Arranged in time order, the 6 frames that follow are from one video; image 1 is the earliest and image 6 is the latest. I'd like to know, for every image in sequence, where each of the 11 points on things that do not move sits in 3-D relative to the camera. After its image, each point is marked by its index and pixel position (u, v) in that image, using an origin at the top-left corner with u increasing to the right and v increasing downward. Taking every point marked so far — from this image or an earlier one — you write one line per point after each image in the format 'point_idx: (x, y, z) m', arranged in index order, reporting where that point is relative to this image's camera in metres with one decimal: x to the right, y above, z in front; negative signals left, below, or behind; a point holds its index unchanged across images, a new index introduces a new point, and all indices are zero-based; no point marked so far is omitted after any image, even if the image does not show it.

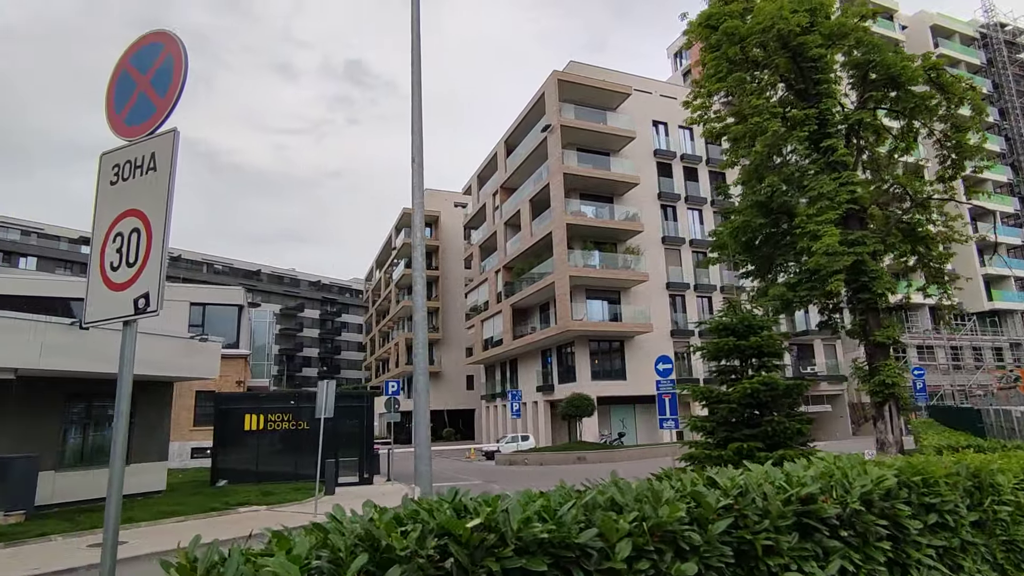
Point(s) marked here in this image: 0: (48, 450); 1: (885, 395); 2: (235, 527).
0: (-9.8, -3.4, +13.2) m
1: (+7.1, -2.1, +11.9) m
2: (-5.1, -4.4, +11.5) m
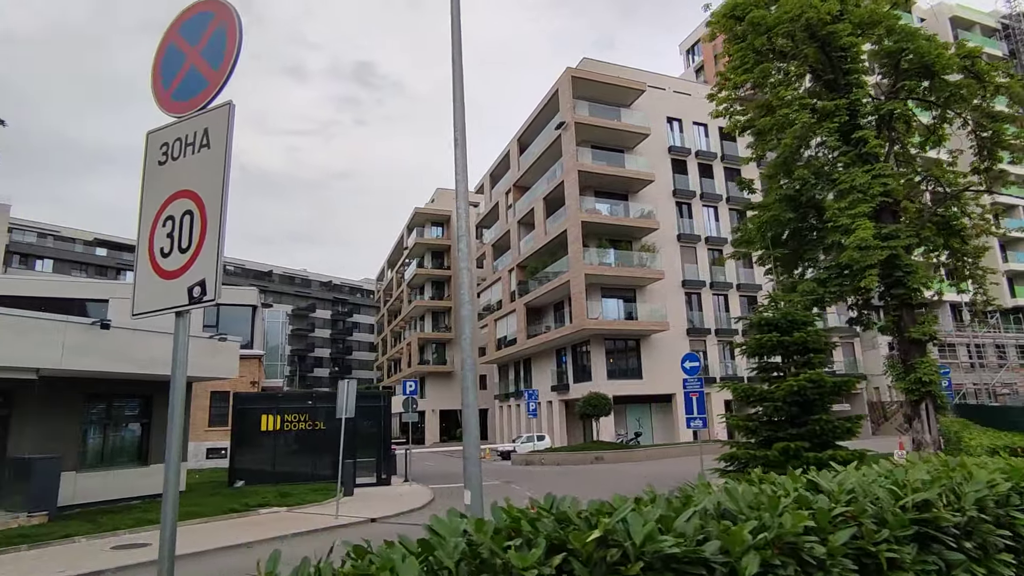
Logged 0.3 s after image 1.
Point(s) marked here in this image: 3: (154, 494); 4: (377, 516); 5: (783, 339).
0: (-9.3, -3.4, +13.2) m
1: (+7.6, -2.0, +11.6) m
2: (-4.6, -4.3, +11.3) m
3: (-8.6, -4.9, +15.0) m
4: (-2.8, -4.8, +13.2) m
5: (+3.2, -0.6, +7.3) m
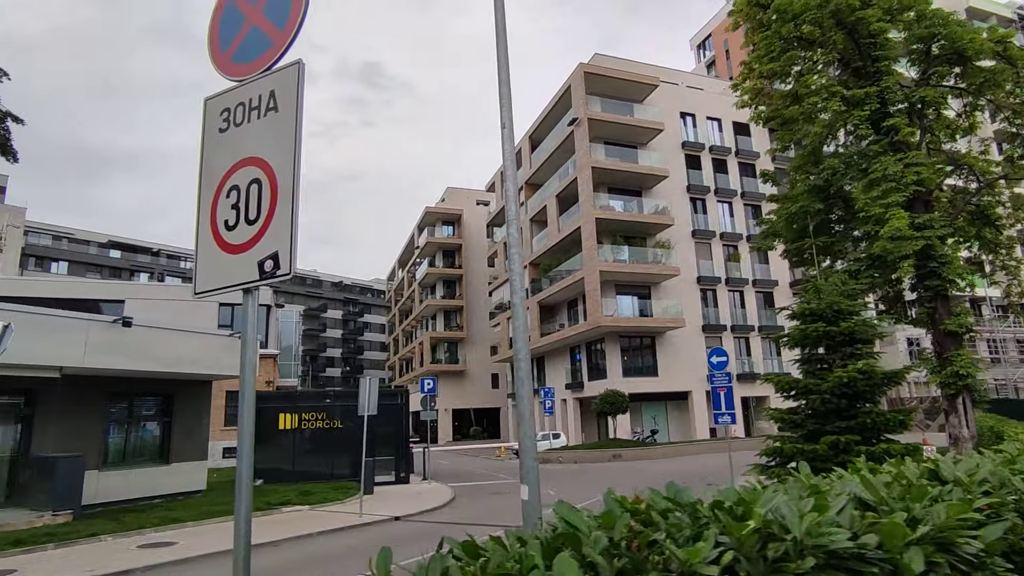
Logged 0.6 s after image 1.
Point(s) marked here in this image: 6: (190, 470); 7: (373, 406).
0: (-8.8, -3.4, +13.1) m
1: (+8.1, -1.8, +11.3) m
2: (-4.1, -4.3, +11.2) m
3: (-8.0, -4.9, +14.9) m
4: (-2.3, -4.7, +13.1) m
5: (+3.6, -0.5, +7.1) m
6: (-7.8, -4.4, +15.2) m
7: (-3.0, -2.6, +13.5) m
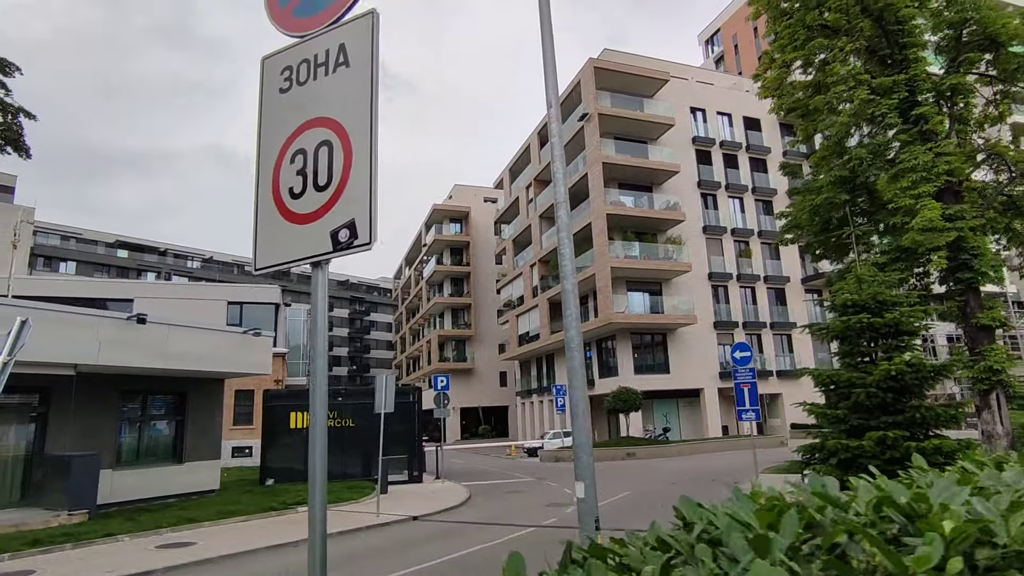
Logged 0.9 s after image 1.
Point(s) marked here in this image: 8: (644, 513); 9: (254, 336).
0: (-8.4, -3.3, +12.9) m
1: (+8.4, -1.7, +11.0) m
2: (-3.7, -4.2, +11.0) m
3: (-7.6, -4.8, +14.8) m
4: (-1.9, -4.6, +12.9) m
5: (+3.9, -0.4, +6.8) m
6: (-7.4, -4.4, +15.1) m
7: (-2.6, -2.5, +13.3) m
8: (+2.8, -4.7, +13.4) m
9: (-6.2, -1.2, +15.1) m
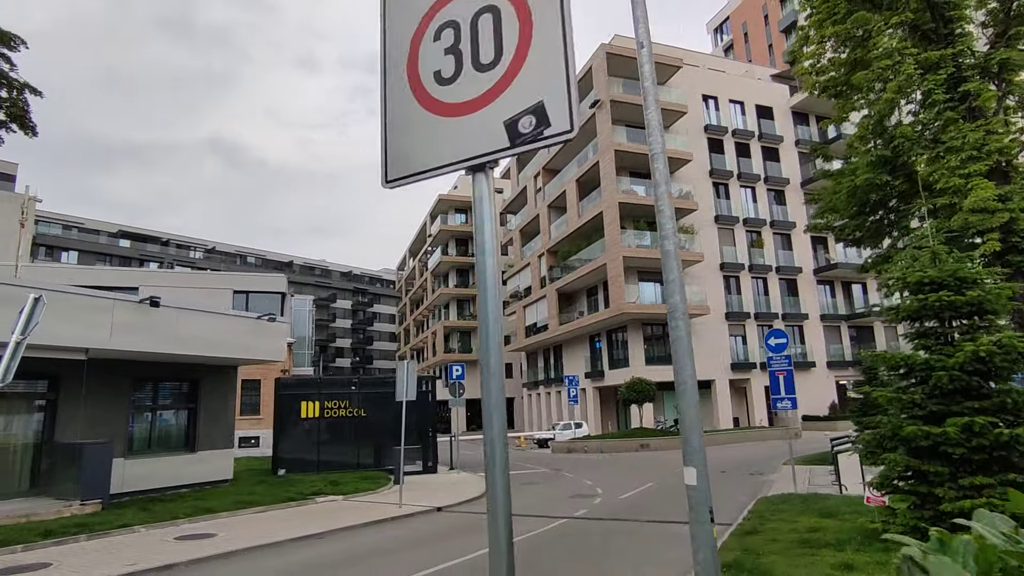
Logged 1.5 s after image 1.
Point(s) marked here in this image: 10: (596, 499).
0: (-7.9, -3.0, +12.5) m
1: (+9.0, -1.4, +10.6) m
2: (-3.2, -3.9, +10.5) m
3: (-7.1, -4.4, +14.3) m
4: (-1.4, -4.3, +12.4) m
5: (+4.5, -0.1, +6.4) m
6: (-6.9, -4.0, +14.6) m
7: (-2.1, -2.1, +12.8) m
8: (+3.3, -4.4, +12.9) m
9: (-5.7, -0.8, +14.6) m
10: (+1.8, -4.5, +13.3) m
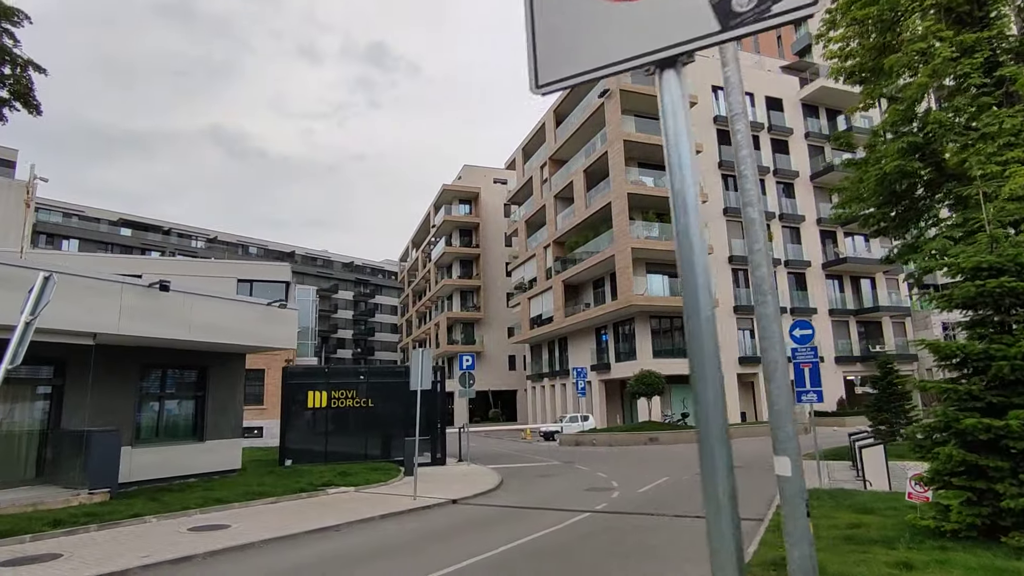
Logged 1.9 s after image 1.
0: (-7.5, -2.6, +12.2) m
1: (+9.3, -1.2, +10.2) m
2: (-2.9, -3.6, +10.2) m
3: (-6.8, -4.1, +14.0) m
4: (-1.1, -4.1, +12.2) m
5: (+4.8, 0.0, +6.0) m
6: (-6.6, -3.7, +14.4) m
7: (-1.7, -1.9, +12.5) m
8: (+3.6, -4.2, +12.6) m
9: (-5.3, -0.5, +14.3) m
10: (+2.1, -4.3, +13.0) m
